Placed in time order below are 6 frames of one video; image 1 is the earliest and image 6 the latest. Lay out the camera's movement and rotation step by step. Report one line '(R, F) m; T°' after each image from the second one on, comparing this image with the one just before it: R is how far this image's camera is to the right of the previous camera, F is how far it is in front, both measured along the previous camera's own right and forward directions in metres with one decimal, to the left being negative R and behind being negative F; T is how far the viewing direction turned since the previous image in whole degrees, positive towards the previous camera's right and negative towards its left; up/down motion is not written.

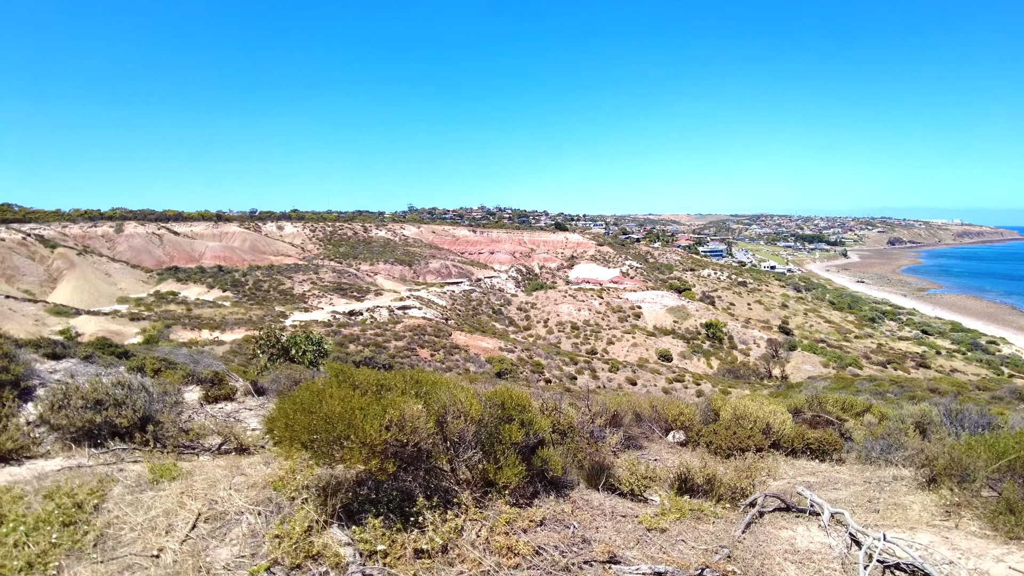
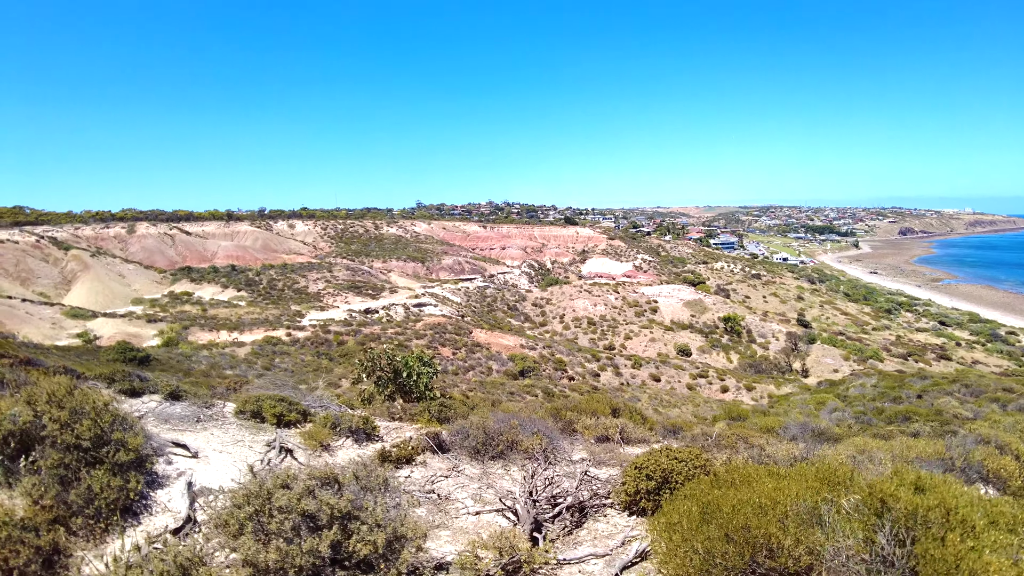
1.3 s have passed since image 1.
(-1.2, +0.7) m; -1°
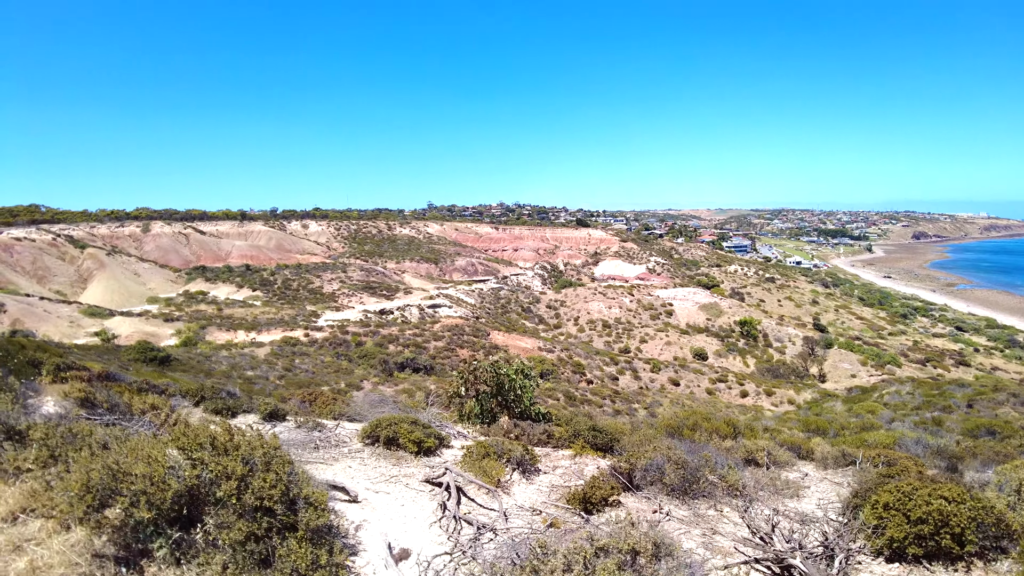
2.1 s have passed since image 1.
(-0.8, +0.4) m; -1°
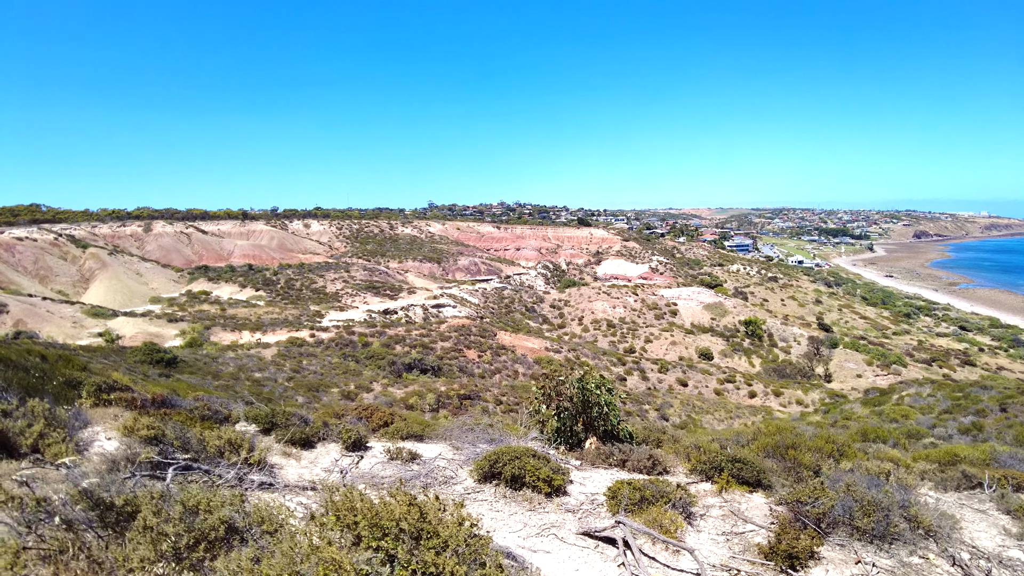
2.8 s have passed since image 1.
(-0.5, +0.3) m; 0°
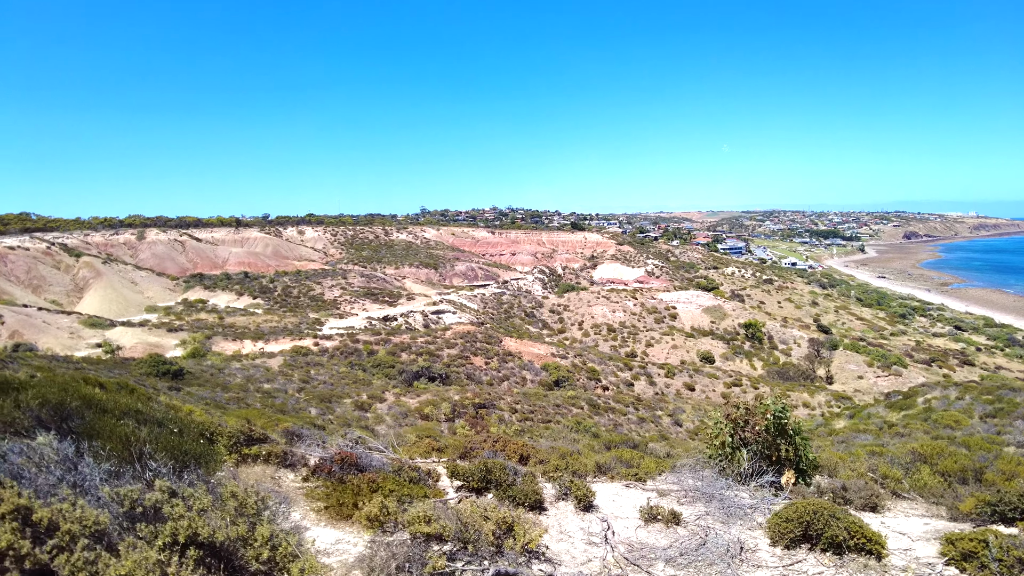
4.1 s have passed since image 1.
(-0.9, +0.3) m; +1°
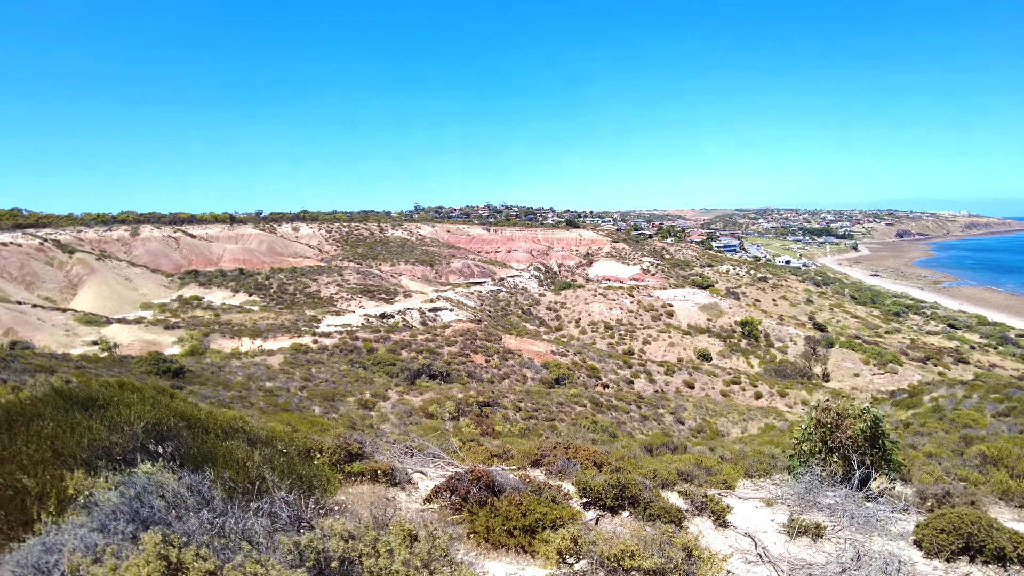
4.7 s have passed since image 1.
(-0.4, +0.1) m; +1°
